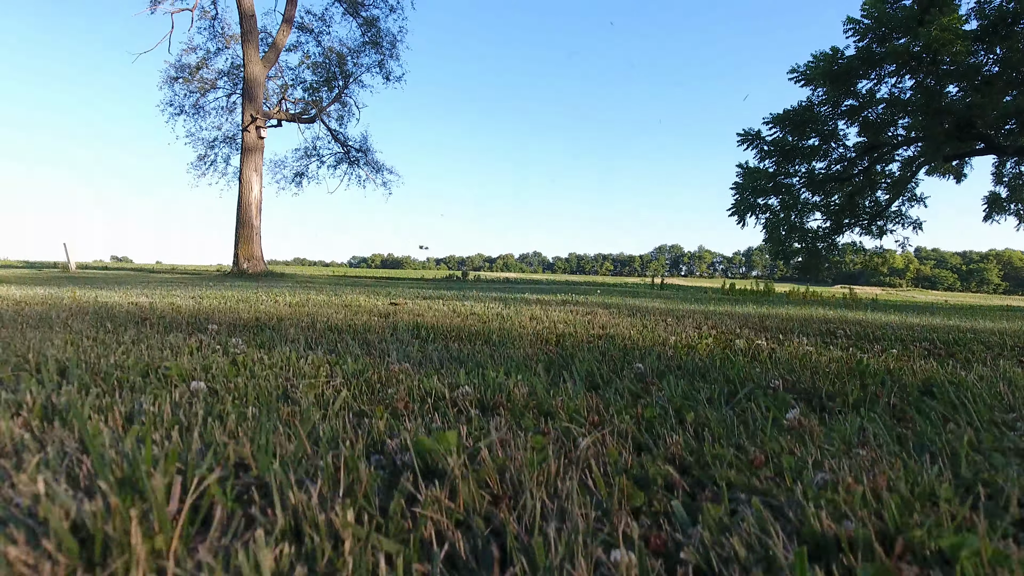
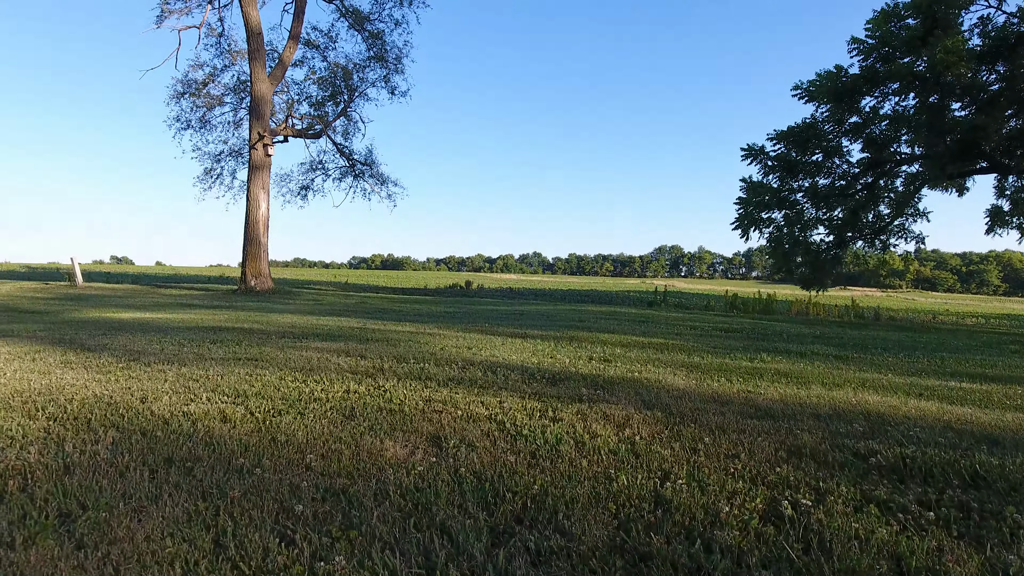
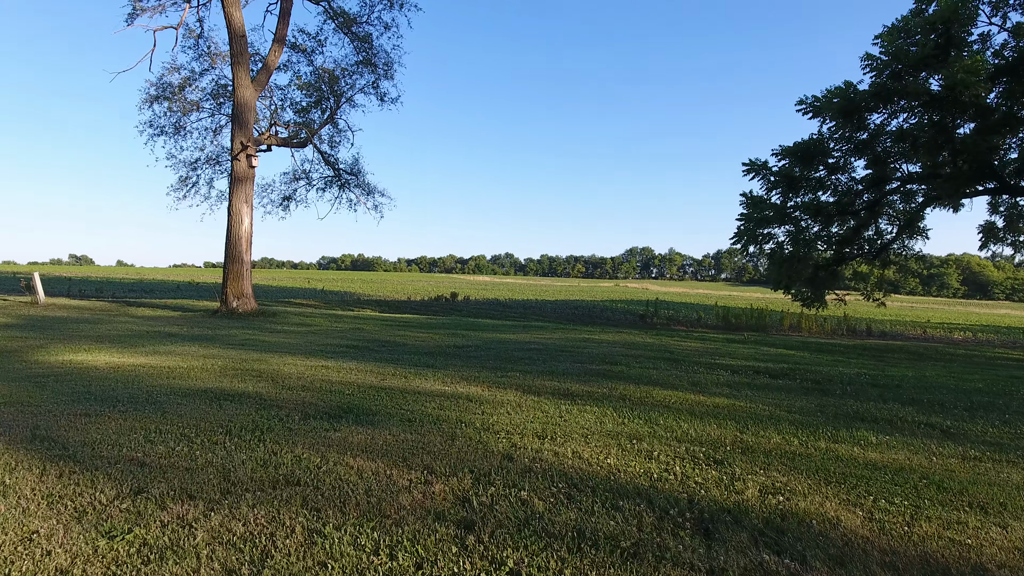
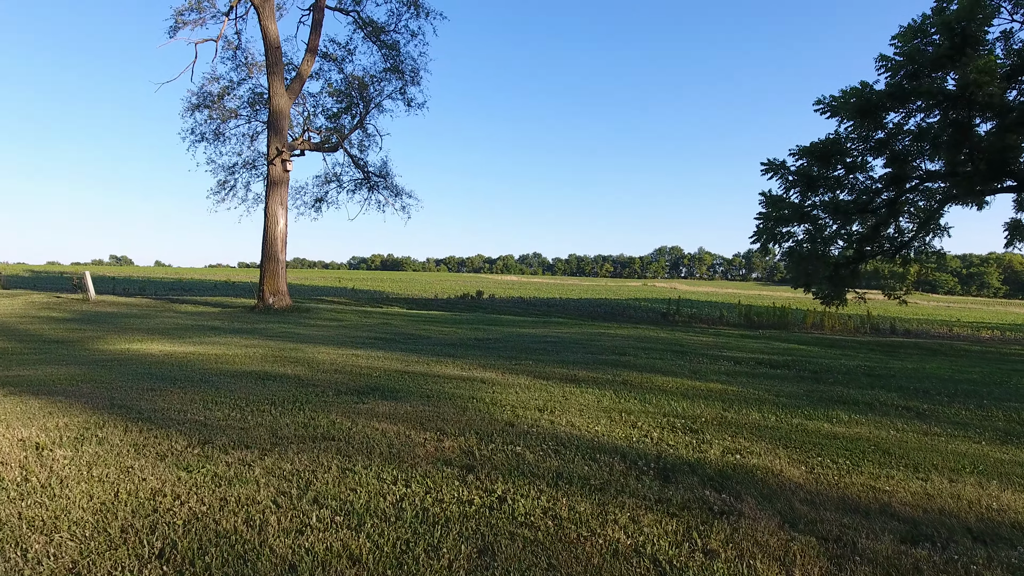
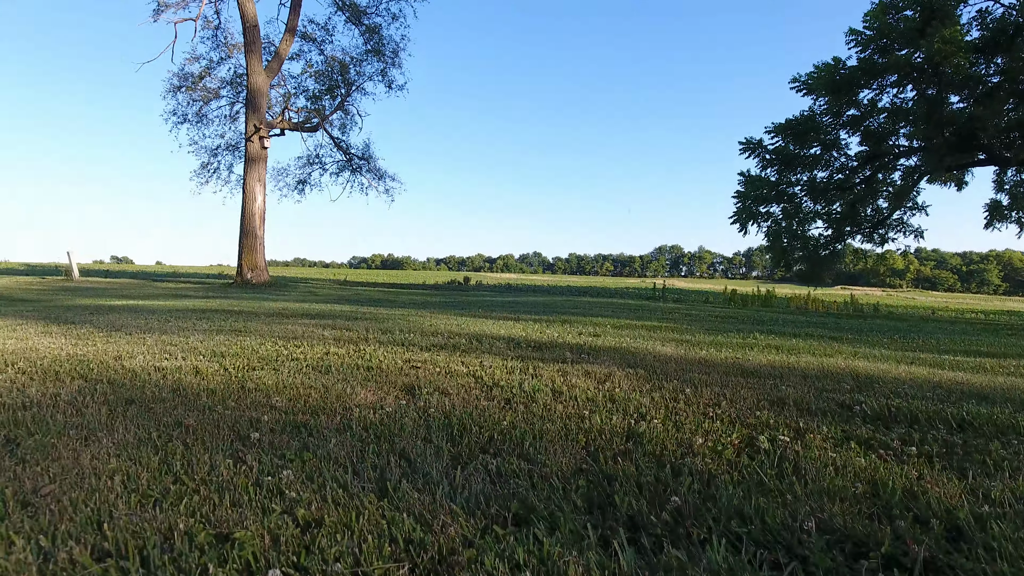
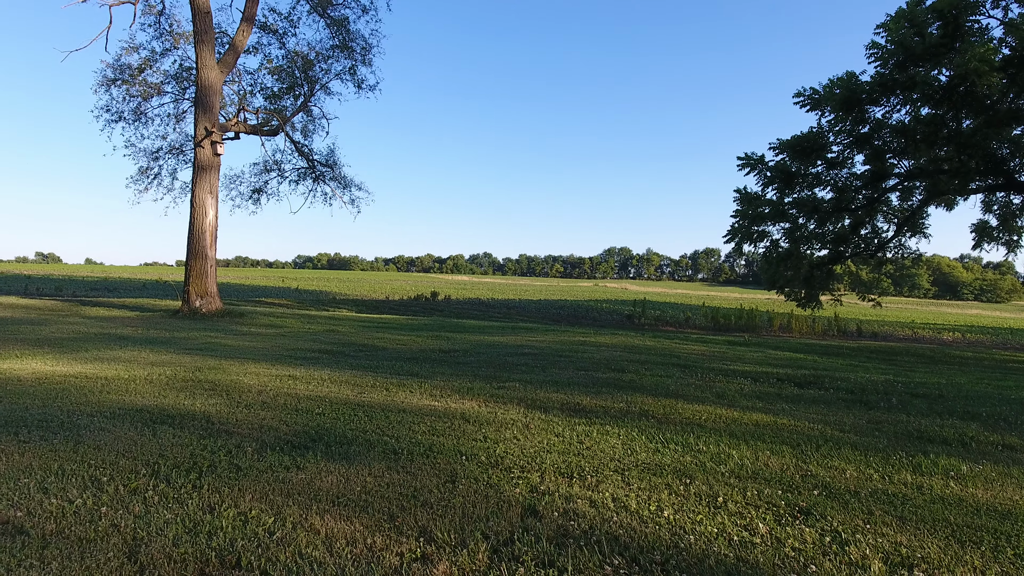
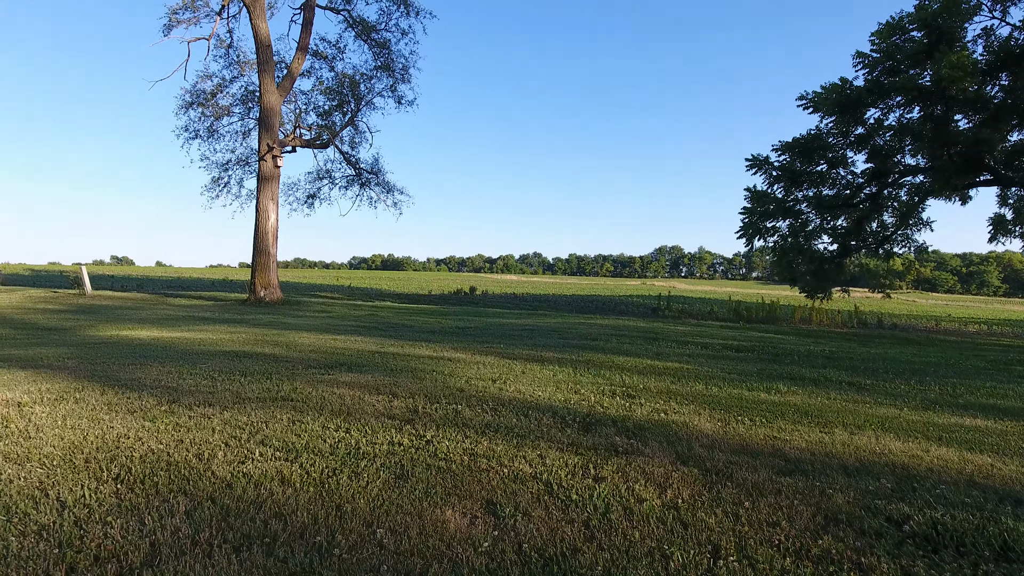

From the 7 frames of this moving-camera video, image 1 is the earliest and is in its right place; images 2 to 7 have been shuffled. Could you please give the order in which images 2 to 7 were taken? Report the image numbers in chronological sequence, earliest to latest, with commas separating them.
5, 2, 7, 4, 3, 6
